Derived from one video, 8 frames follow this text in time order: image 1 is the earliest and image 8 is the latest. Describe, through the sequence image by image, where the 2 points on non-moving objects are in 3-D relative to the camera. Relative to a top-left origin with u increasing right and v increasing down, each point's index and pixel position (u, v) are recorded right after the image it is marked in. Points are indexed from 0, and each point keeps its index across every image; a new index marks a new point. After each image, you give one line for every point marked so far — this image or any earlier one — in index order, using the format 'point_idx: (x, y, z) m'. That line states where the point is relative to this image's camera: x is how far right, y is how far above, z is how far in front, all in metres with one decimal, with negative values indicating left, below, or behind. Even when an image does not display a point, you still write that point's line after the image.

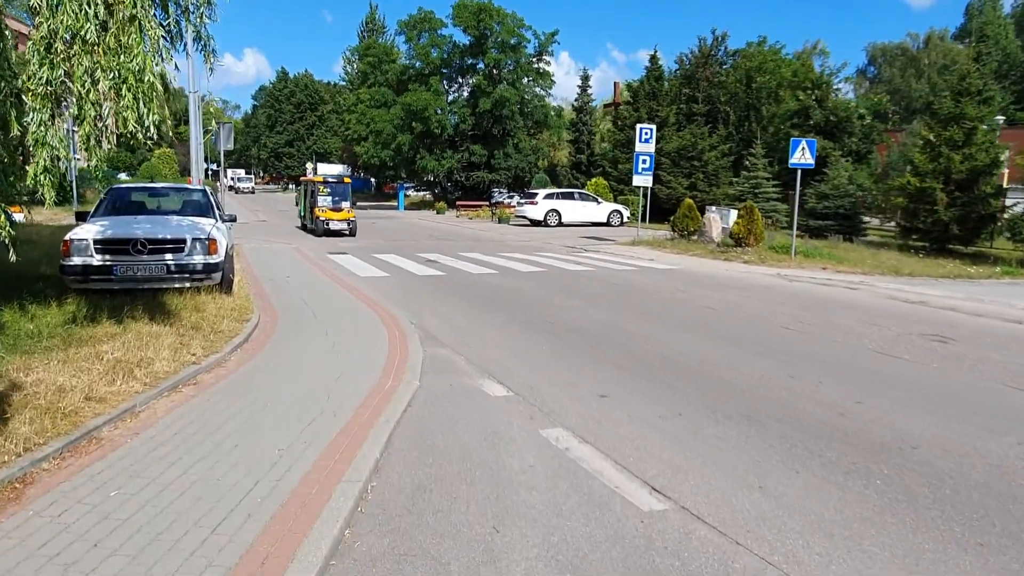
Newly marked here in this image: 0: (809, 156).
0: (+7.2, +3.2, +17.8) m
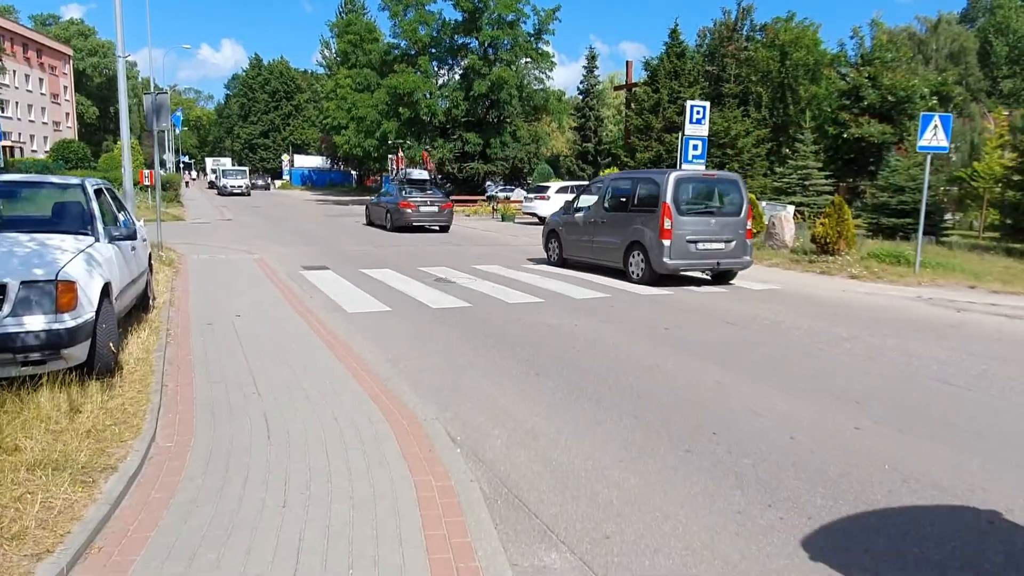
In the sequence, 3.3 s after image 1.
0: (+7.9, +2.7, +13.4) m
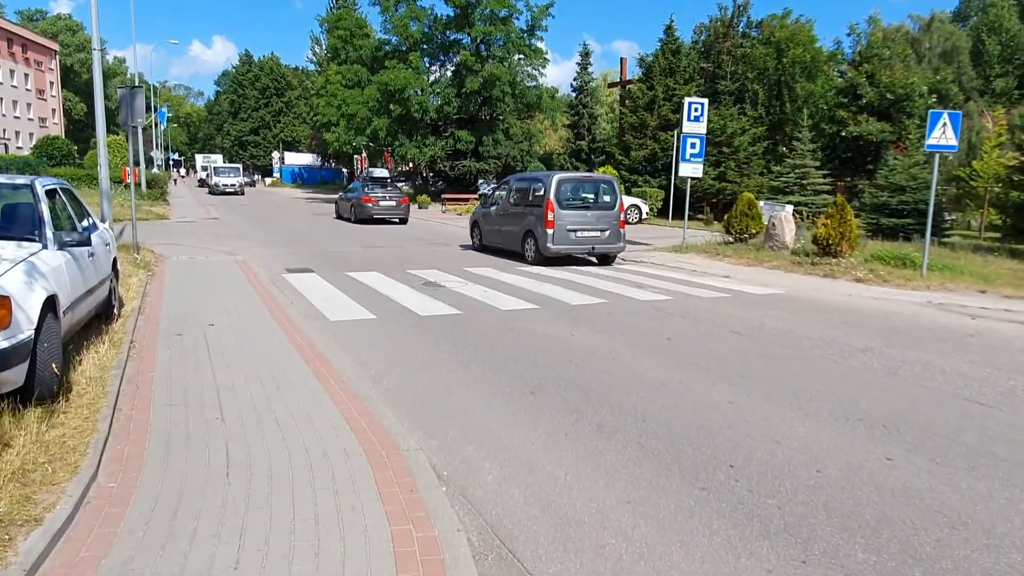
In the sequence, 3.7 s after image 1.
0: (+7.8, +2.7, +12.9) m
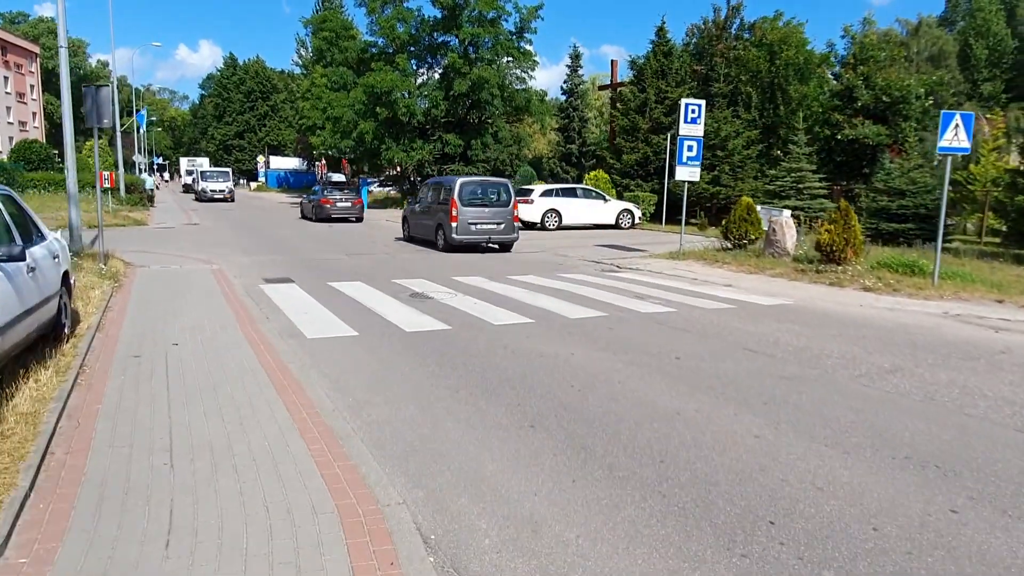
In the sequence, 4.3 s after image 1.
0: (+7.6, +2.5, +12.3) m
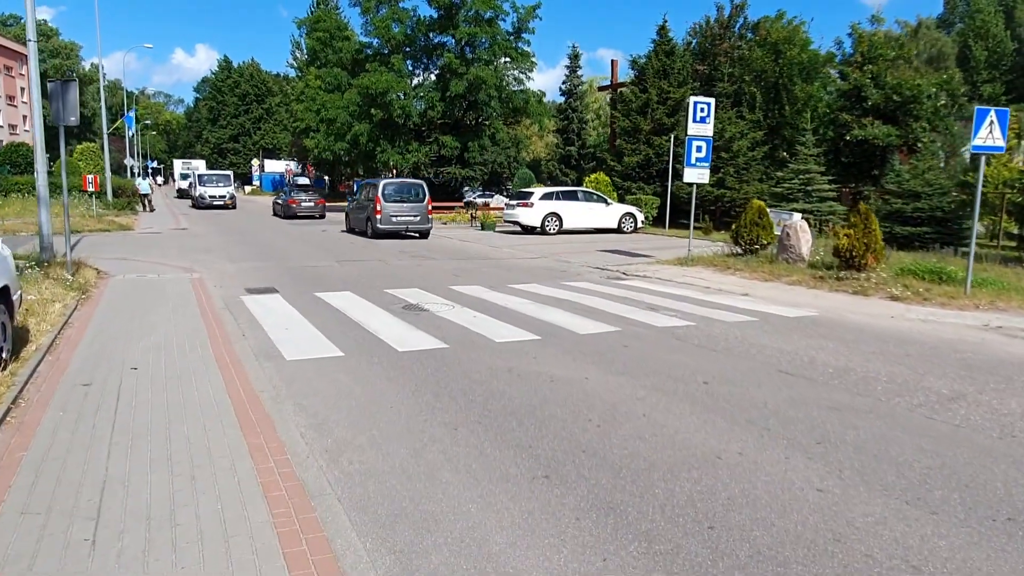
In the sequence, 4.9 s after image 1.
0: (+7.7, +2.4, +11.4) m
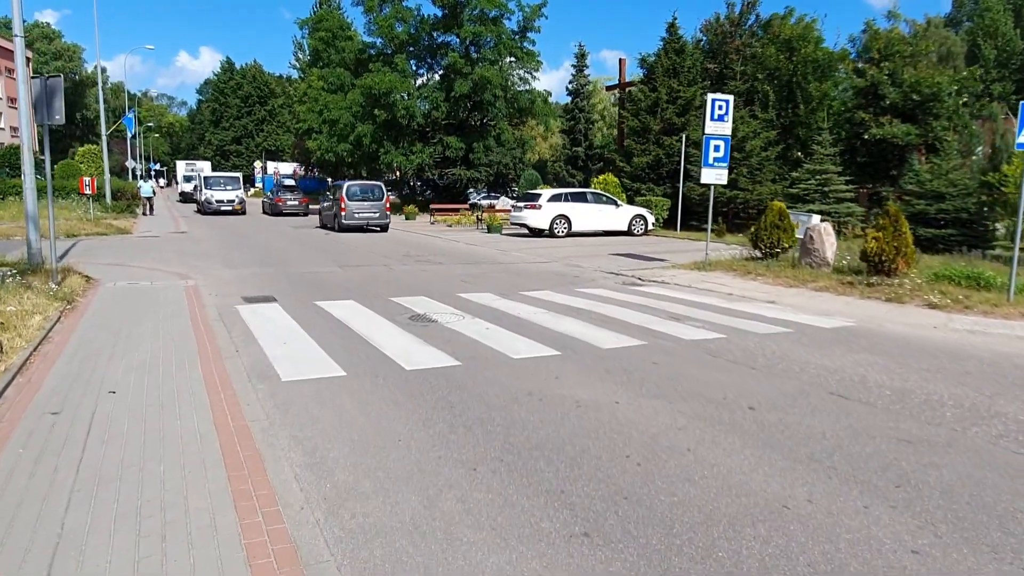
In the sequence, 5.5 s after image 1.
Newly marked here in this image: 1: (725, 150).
0: (+7.9, +2.3, +10.7) m
1: (+4.7, +3.1, +16.1) m
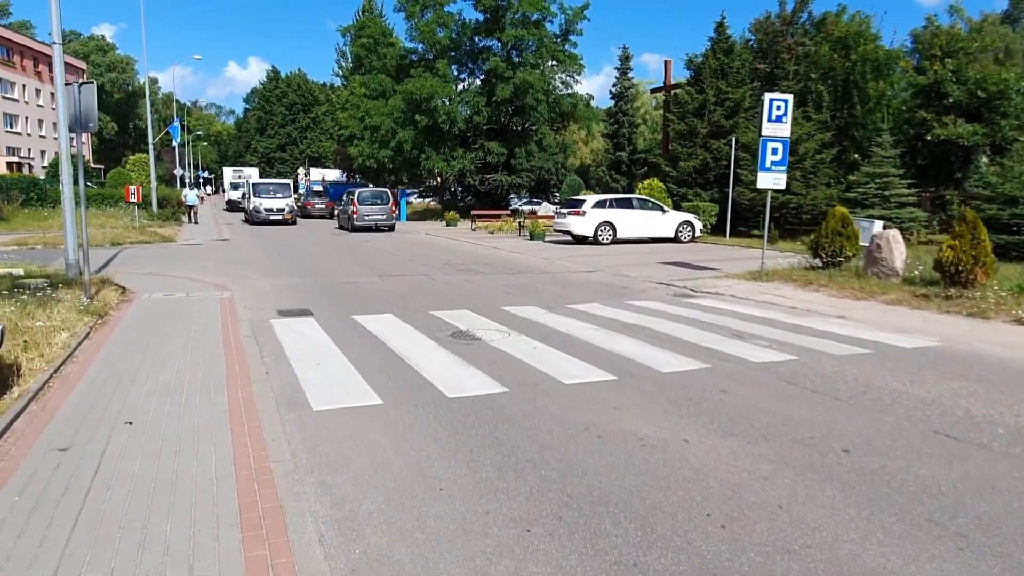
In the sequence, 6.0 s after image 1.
0: (+8.5, +2.1, +9.6) m
1: (+5.7, +2.8, +15.2) m
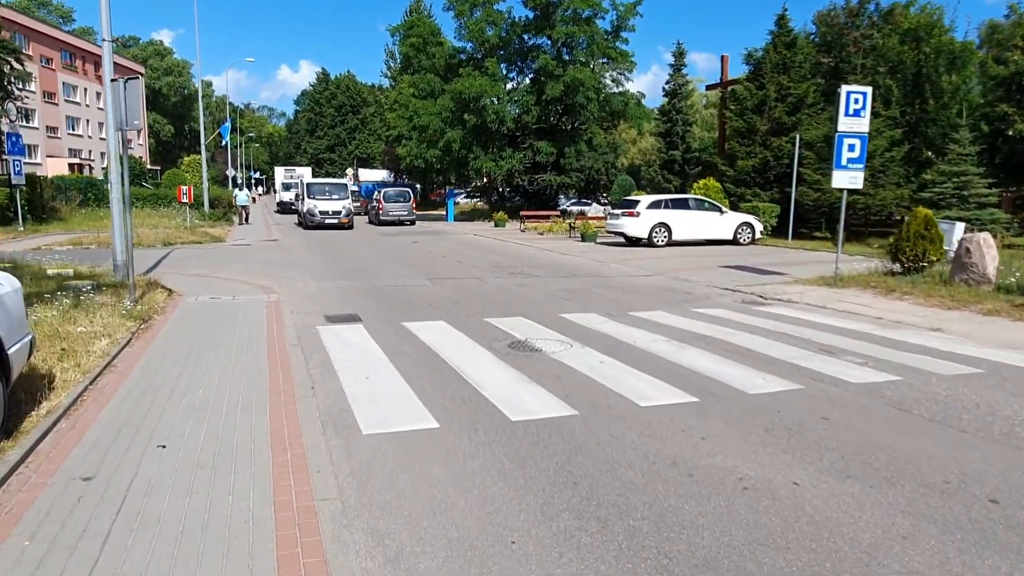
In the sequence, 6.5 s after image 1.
0: (+9.3, +1.9, +8.4) m
1: (+6.8, +2.7, +14.1) m
